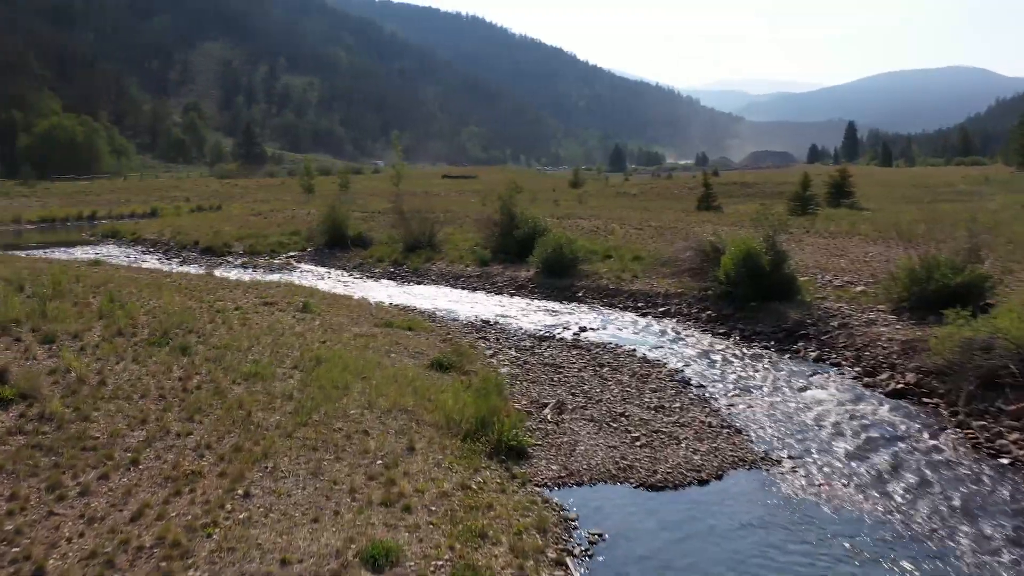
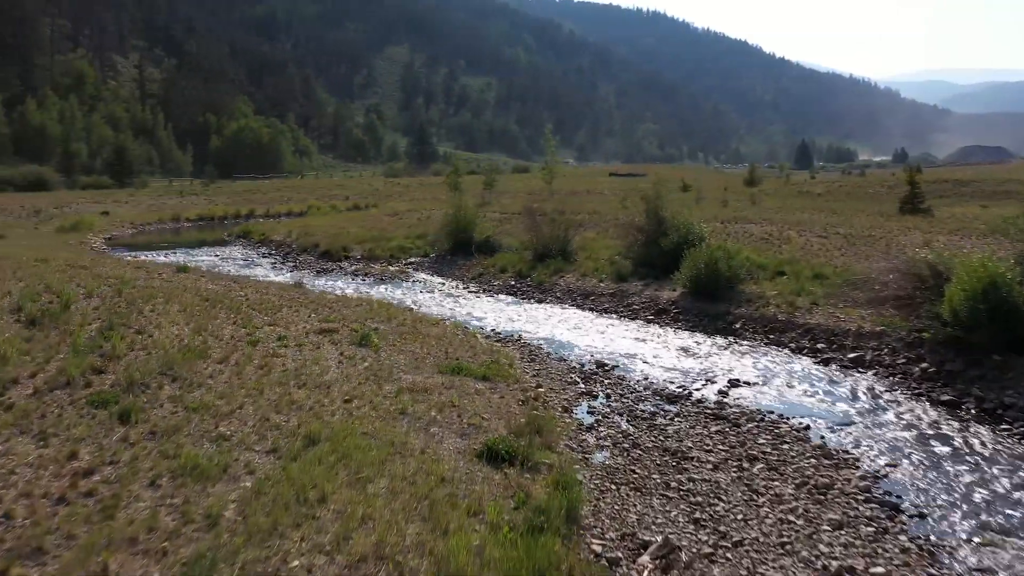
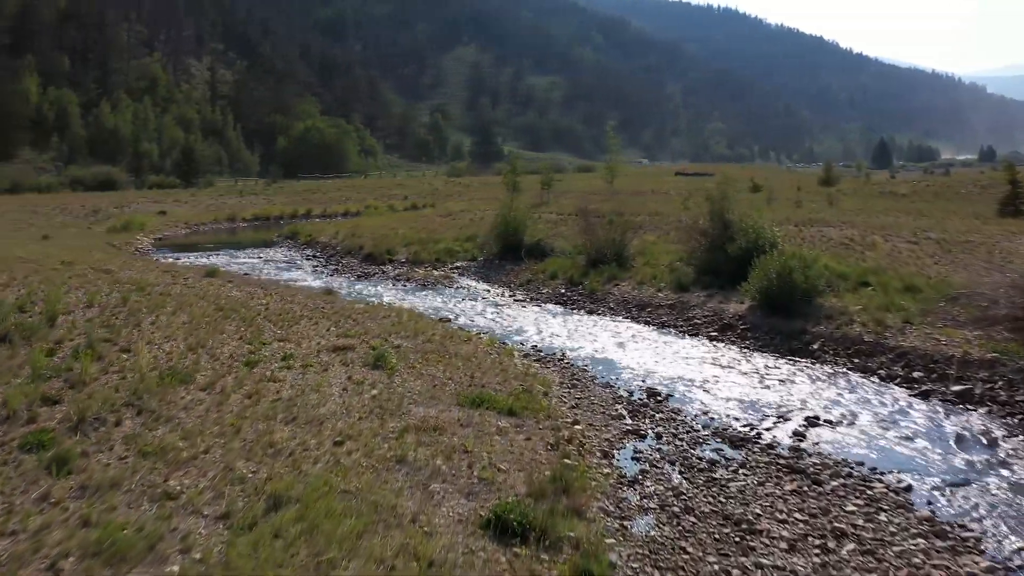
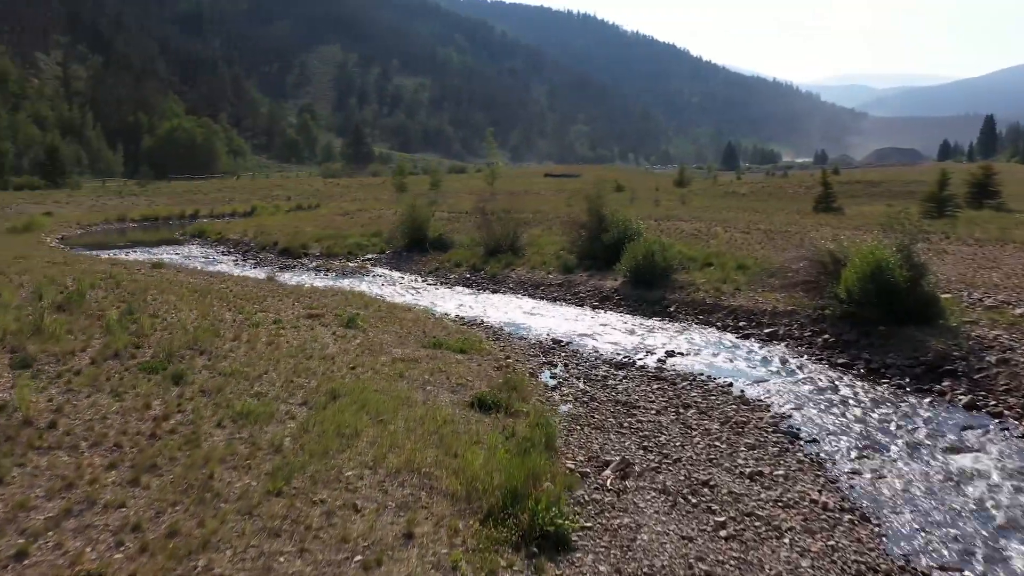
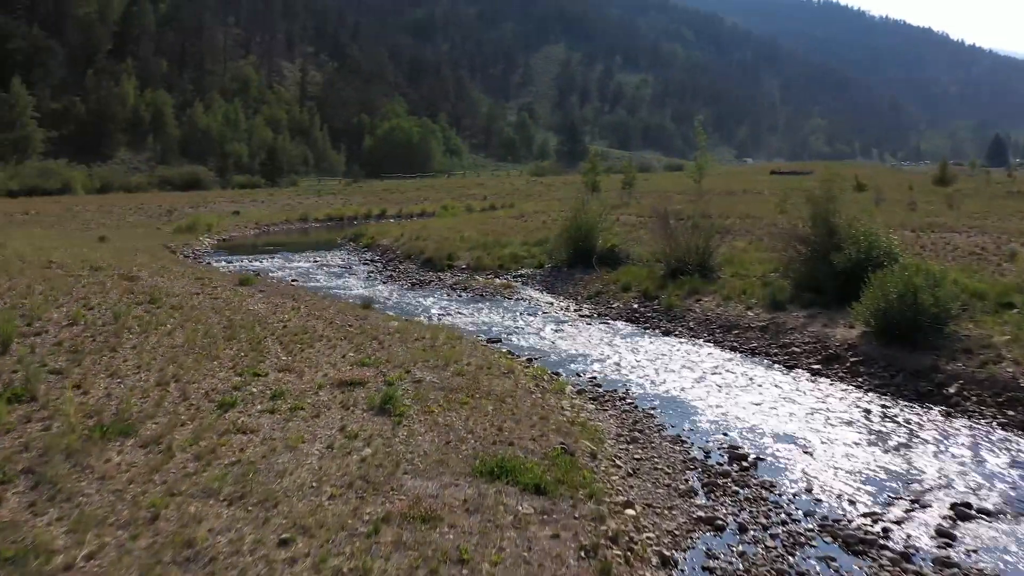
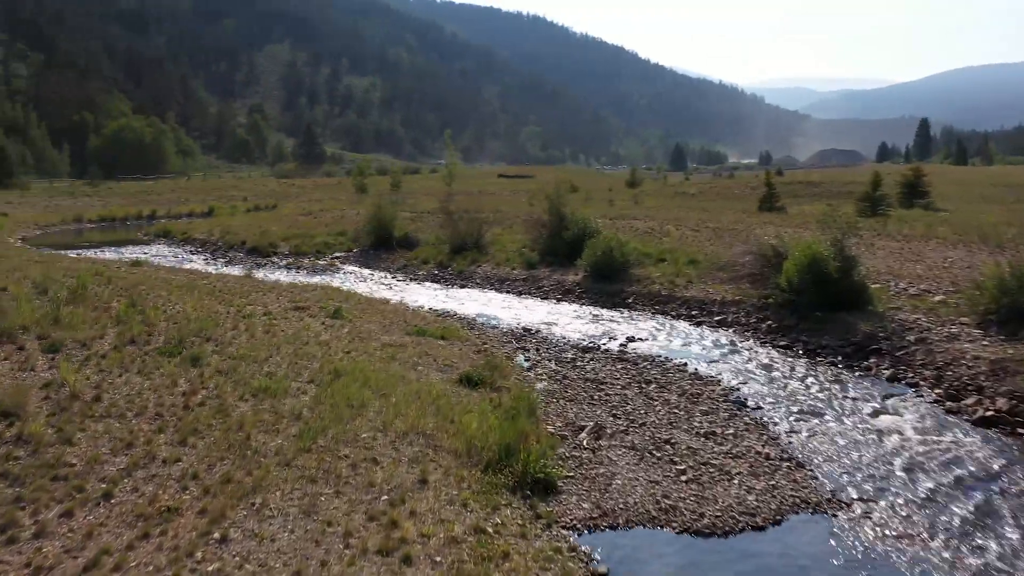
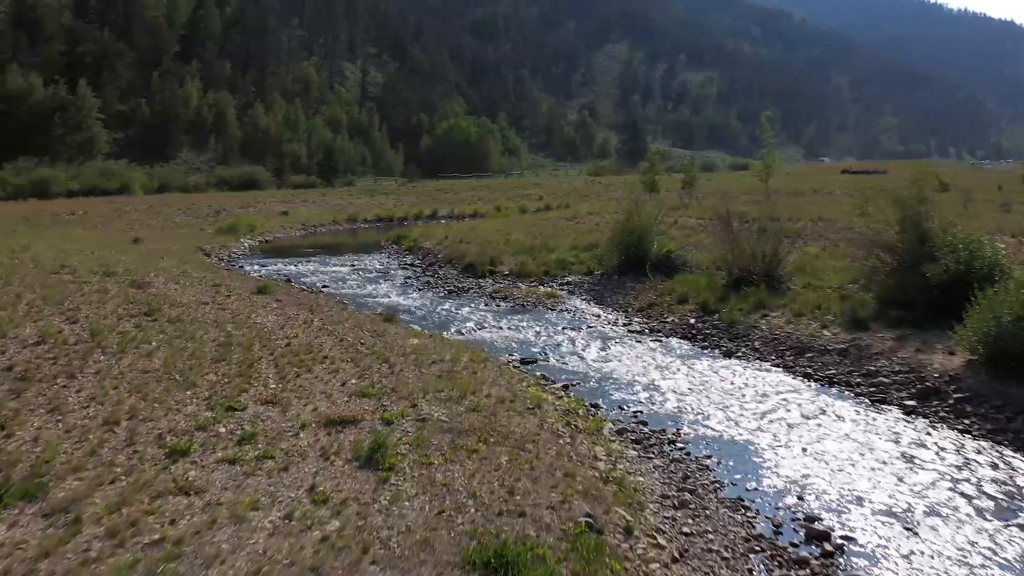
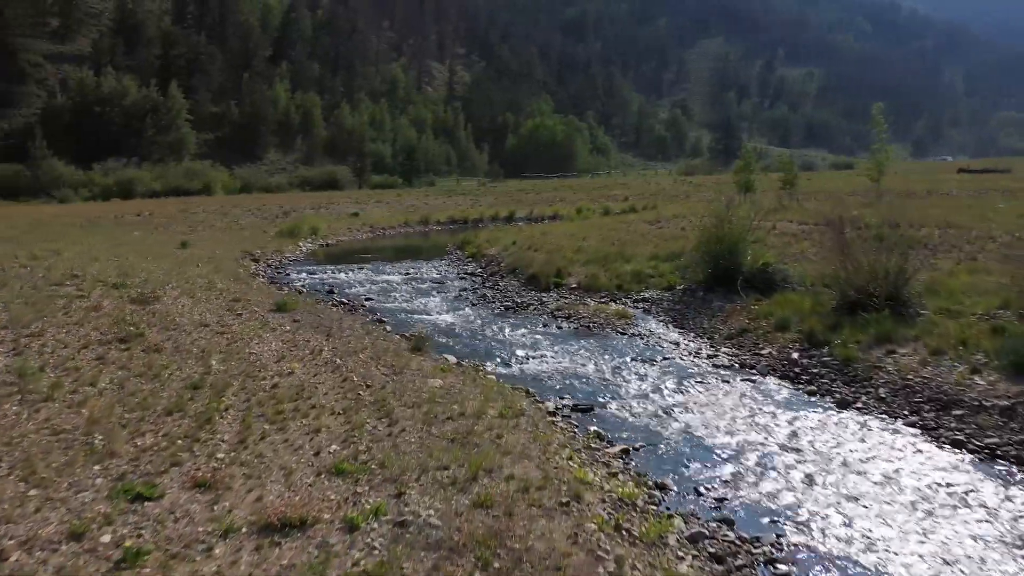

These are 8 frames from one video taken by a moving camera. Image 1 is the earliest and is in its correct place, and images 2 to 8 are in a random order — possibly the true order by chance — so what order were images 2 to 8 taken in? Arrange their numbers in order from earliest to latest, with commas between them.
6, 4, 2, 3, 5, 7, 8
